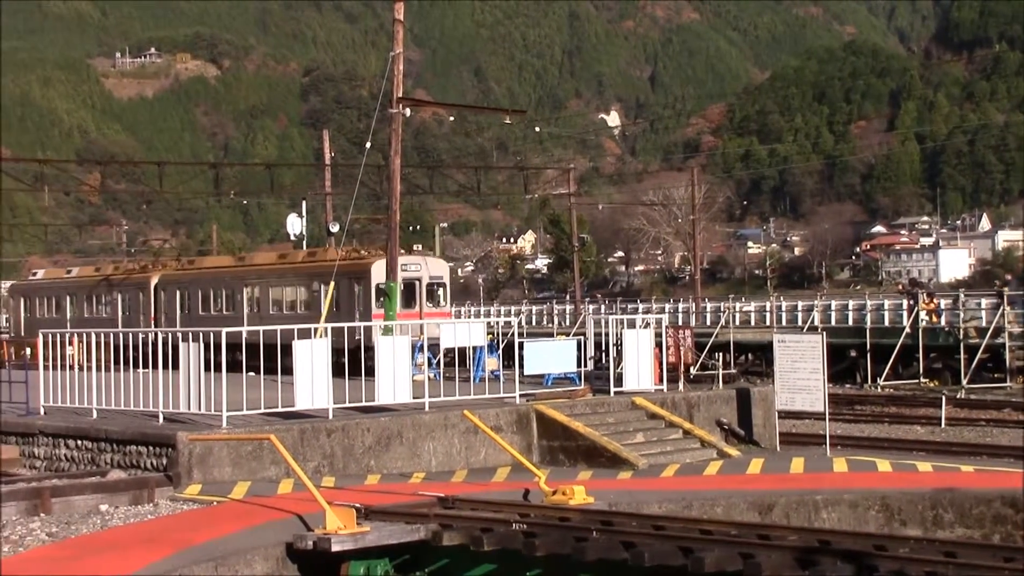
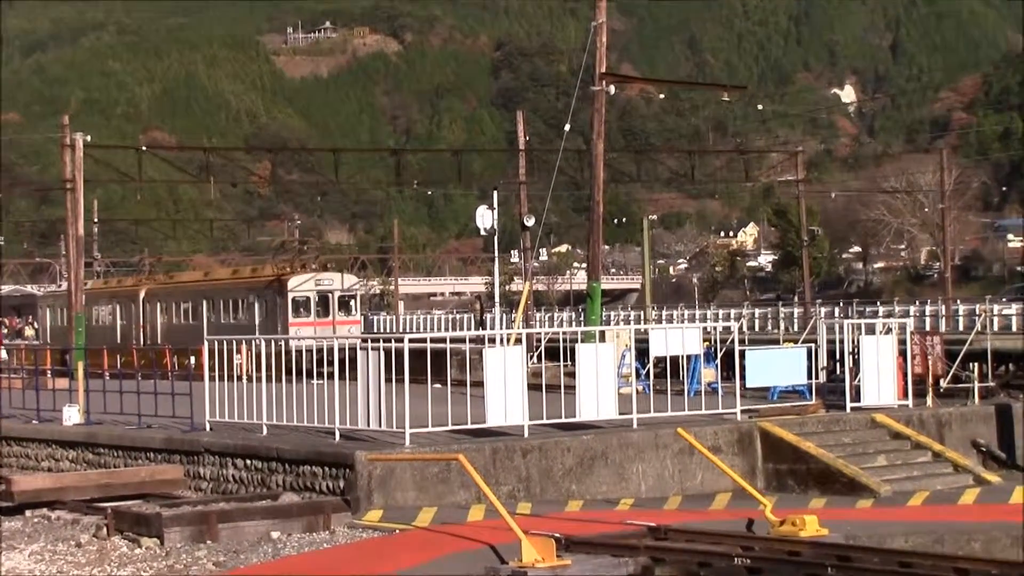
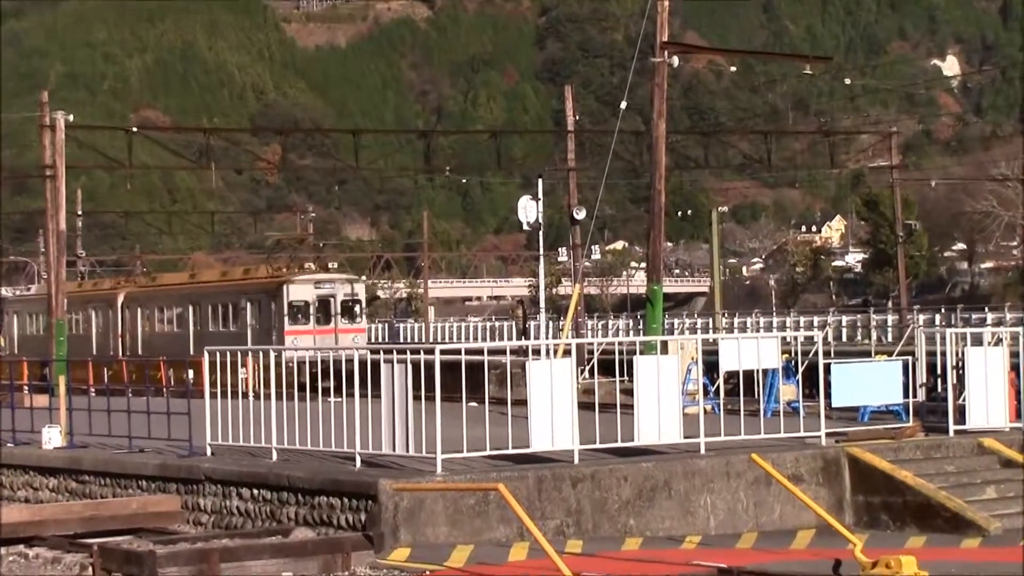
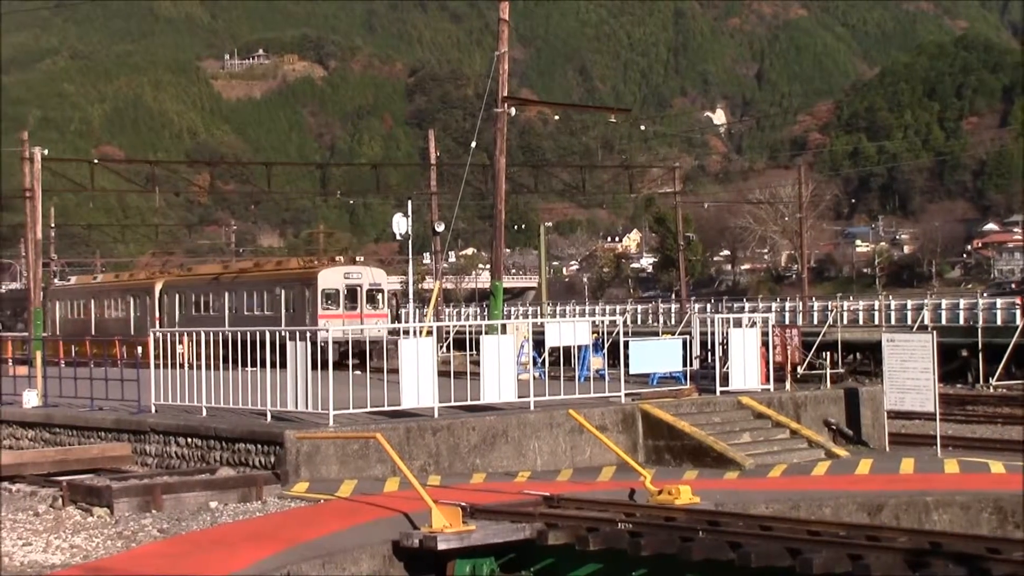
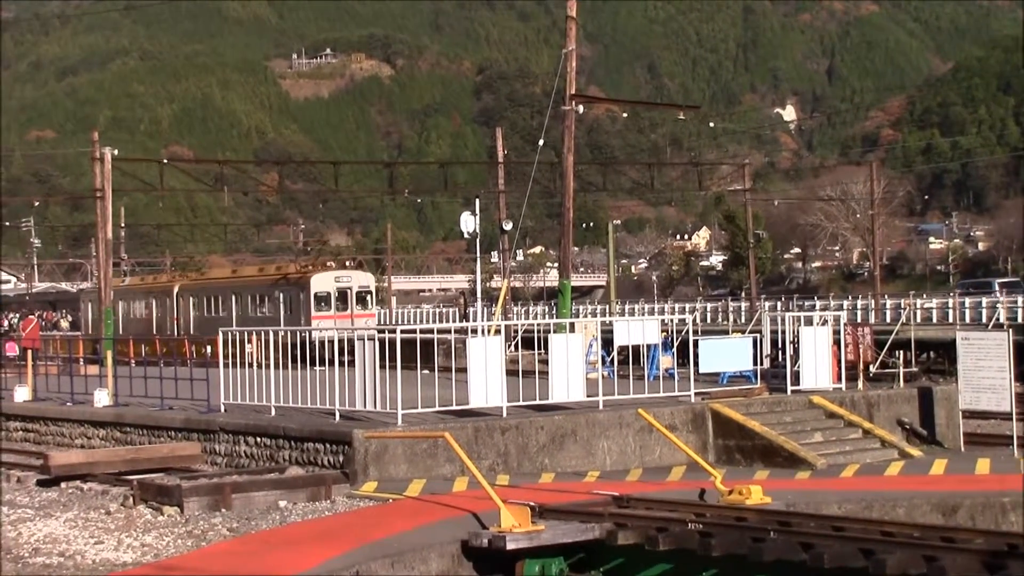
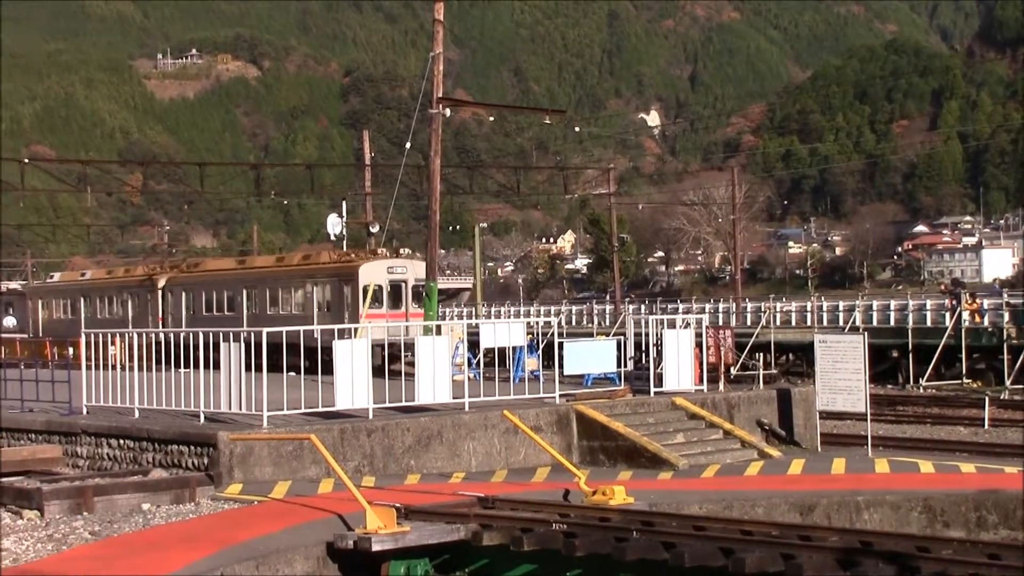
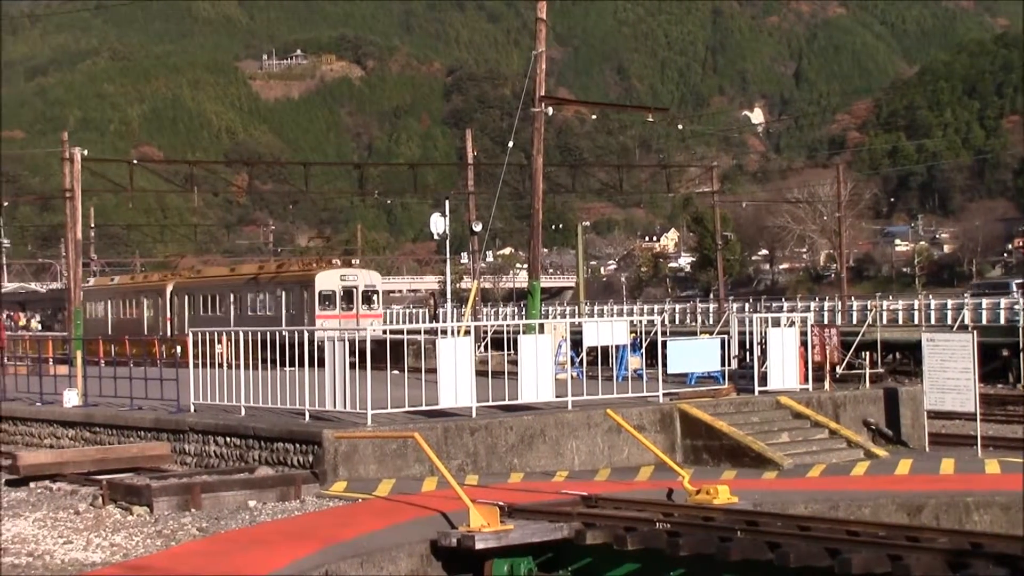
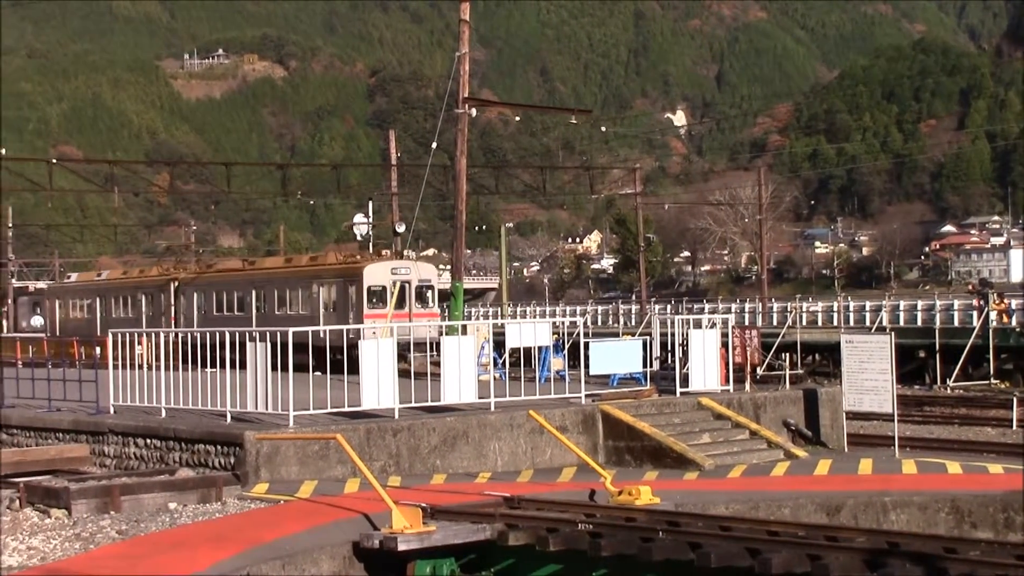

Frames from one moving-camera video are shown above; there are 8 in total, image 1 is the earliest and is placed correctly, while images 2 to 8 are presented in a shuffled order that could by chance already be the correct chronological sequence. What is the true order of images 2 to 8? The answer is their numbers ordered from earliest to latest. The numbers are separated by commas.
6, 8, 4, 7, 5, 2, 3
